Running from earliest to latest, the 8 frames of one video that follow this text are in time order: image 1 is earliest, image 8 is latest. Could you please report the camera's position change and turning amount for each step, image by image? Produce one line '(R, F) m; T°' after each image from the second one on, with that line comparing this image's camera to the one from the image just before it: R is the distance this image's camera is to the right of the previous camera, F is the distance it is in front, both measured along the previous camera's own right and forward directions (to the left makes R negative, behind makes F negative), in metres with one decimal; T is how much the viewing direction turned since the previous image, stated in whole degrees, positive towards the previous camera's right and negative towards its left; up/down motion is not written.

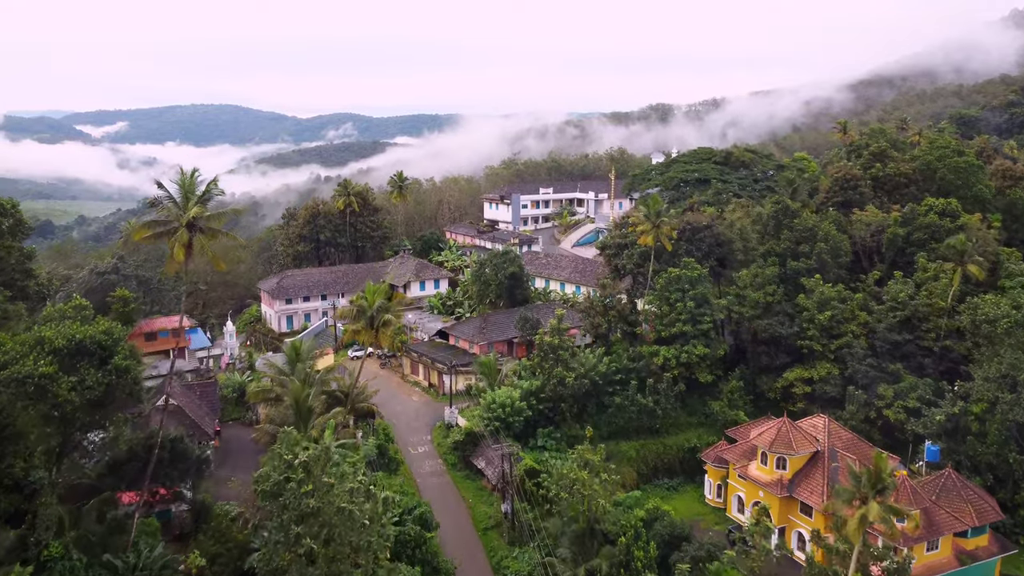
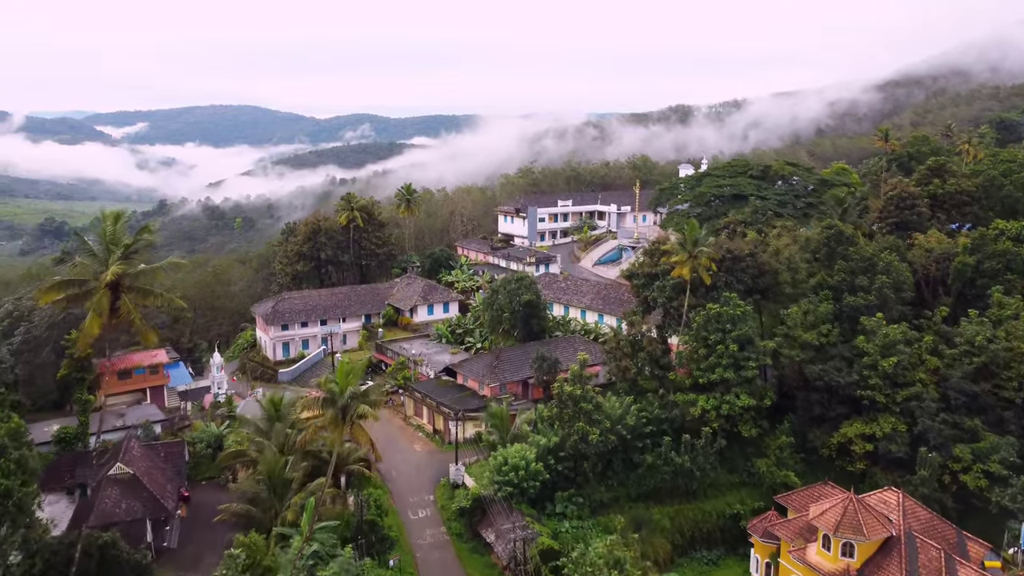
(0.0, +2.5) m; -1°
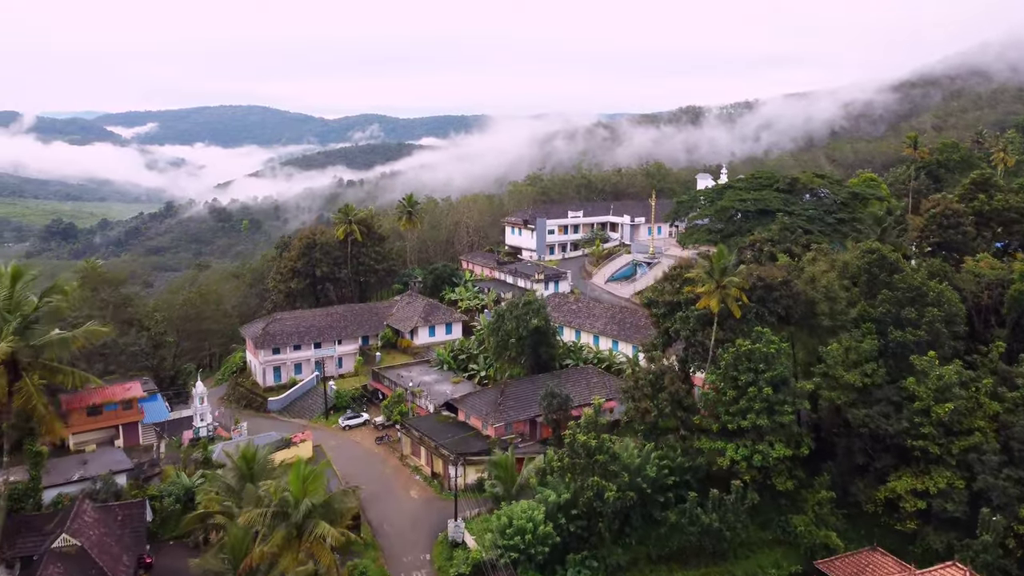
(0.0, +1.9) m; -1°
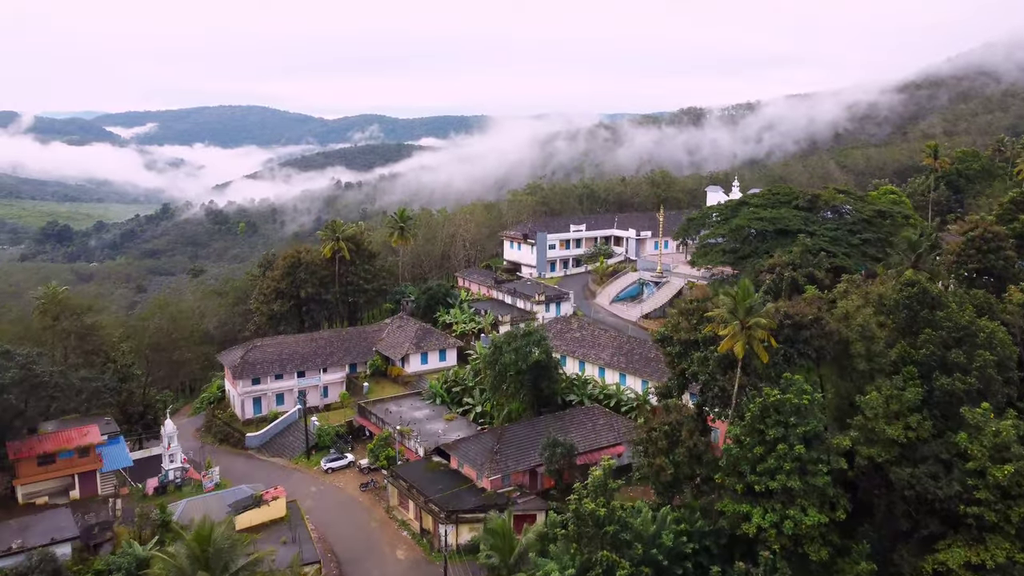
(0.0, +1.9) m; 0°
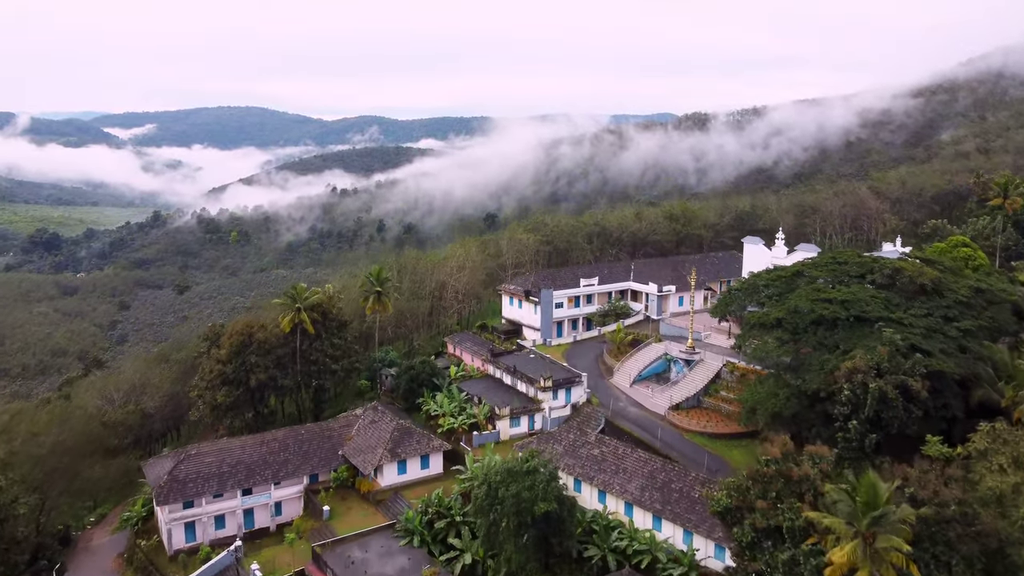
(0.0, +4.9) m; 0°
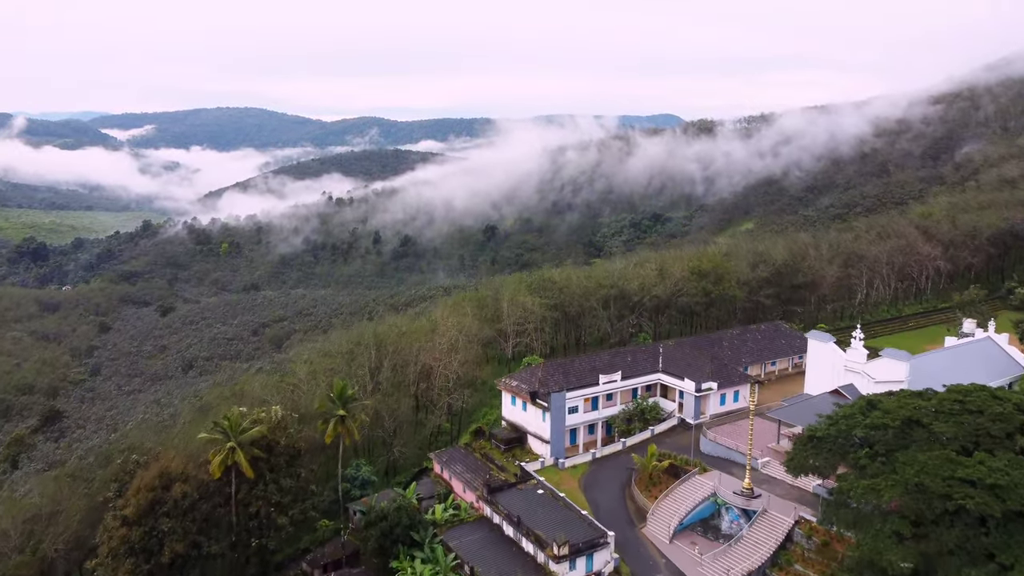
(-0.1, +5.5) m; 0°
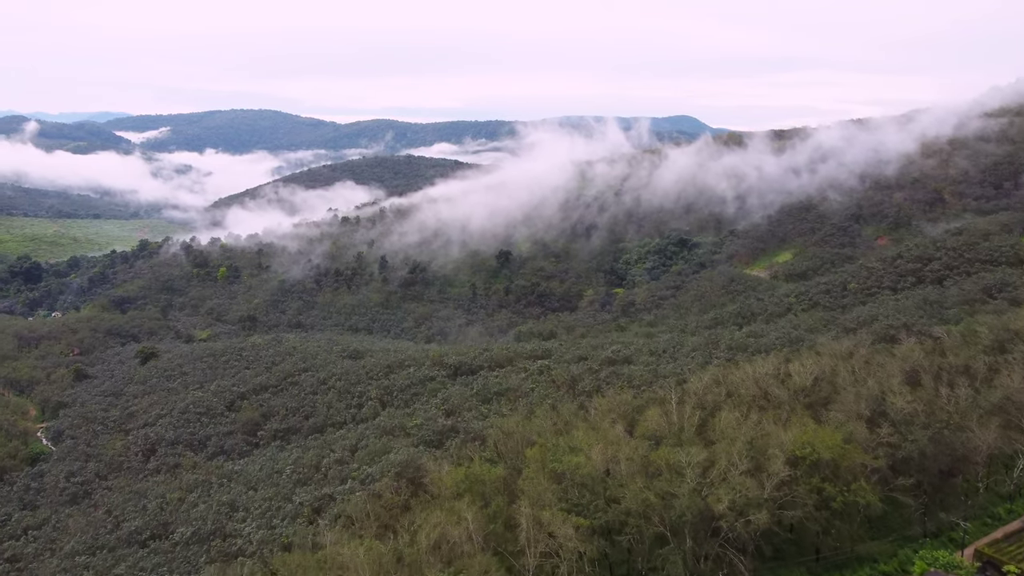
(-0.2, +10.4) m; -1°
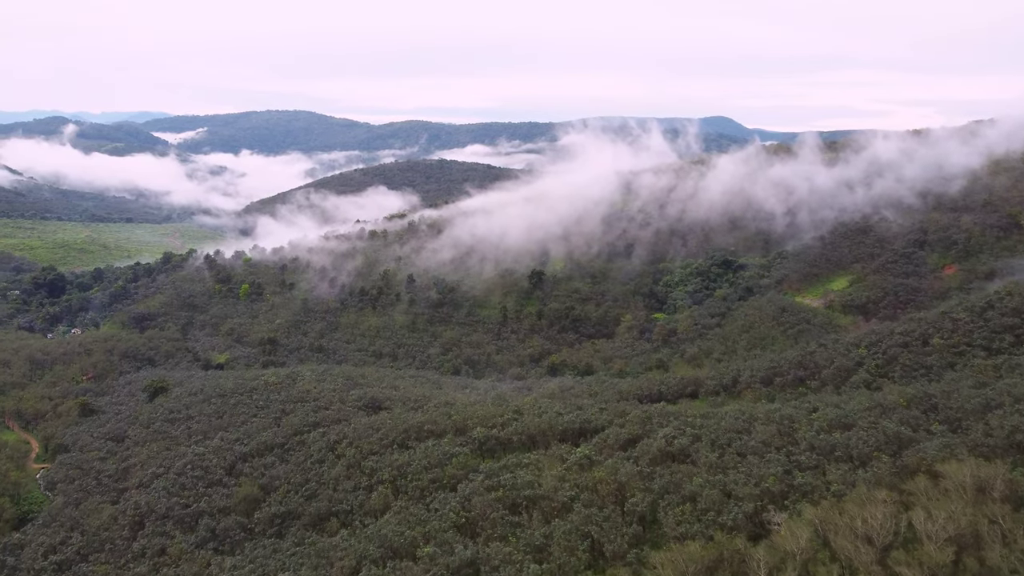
(-0.2, +7.3) m; -2°
